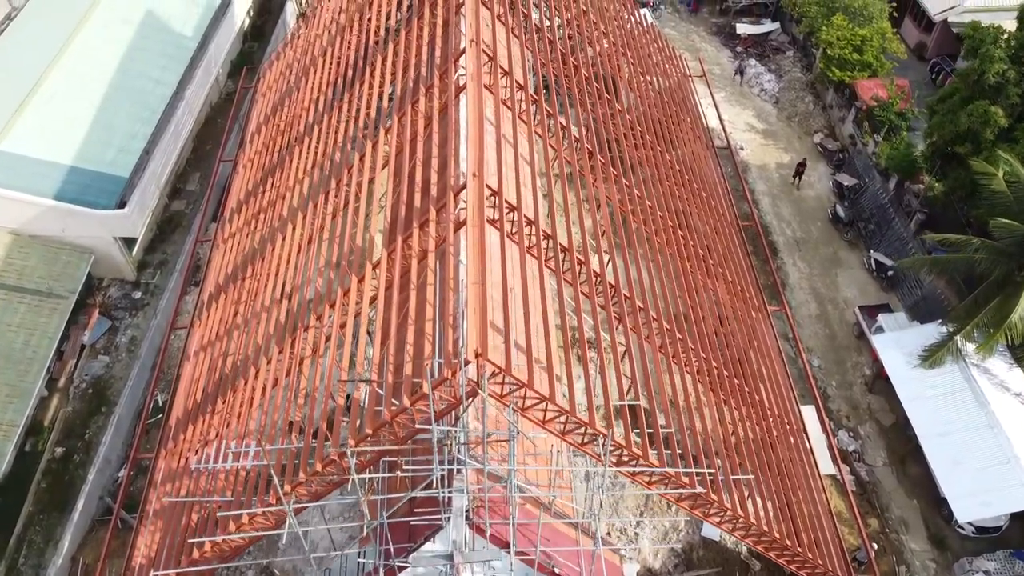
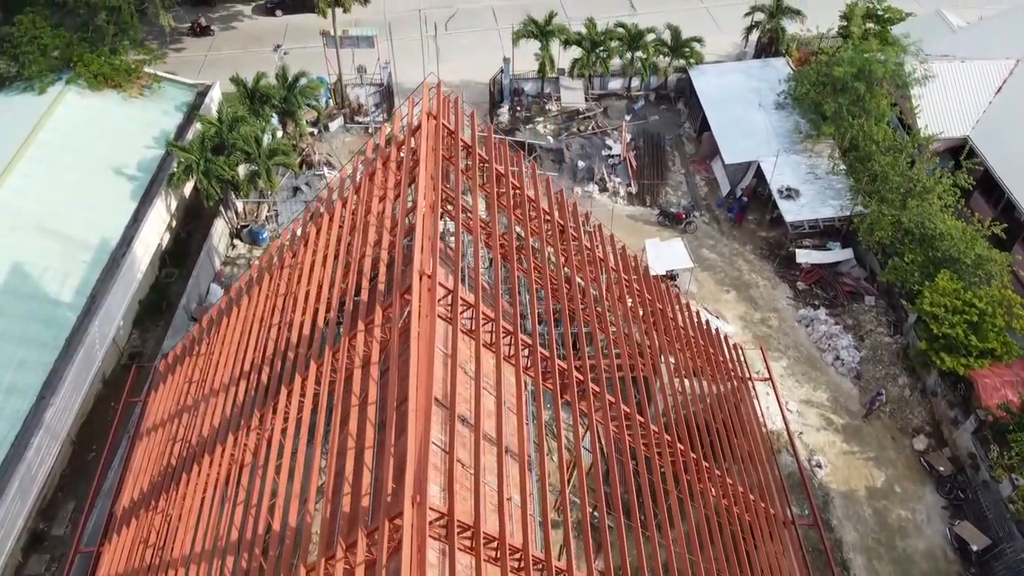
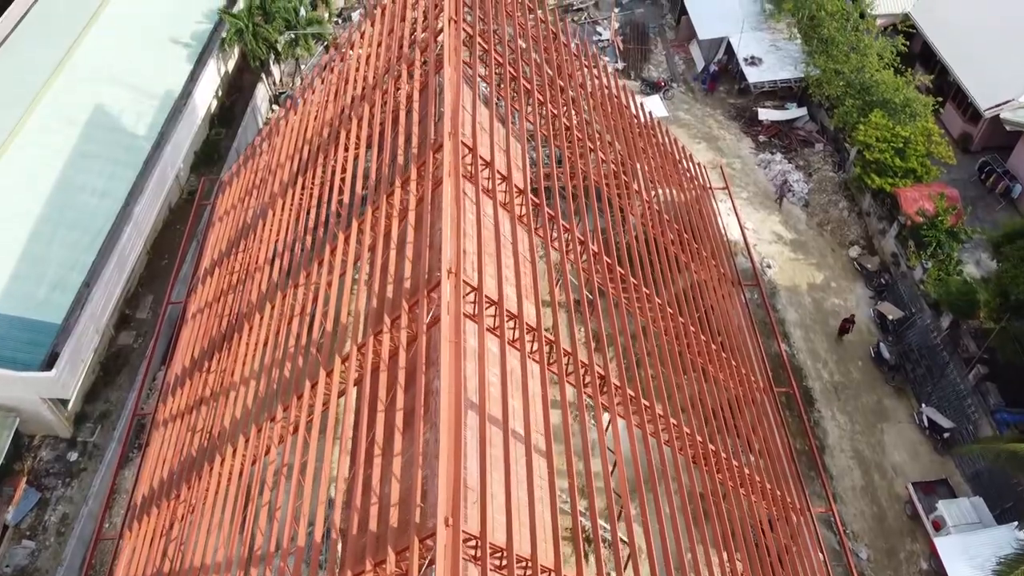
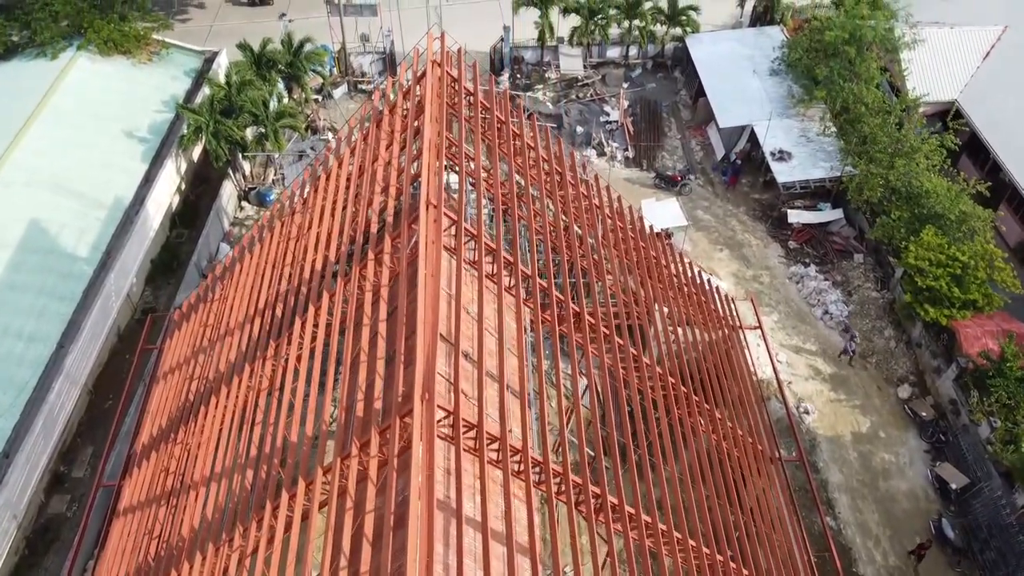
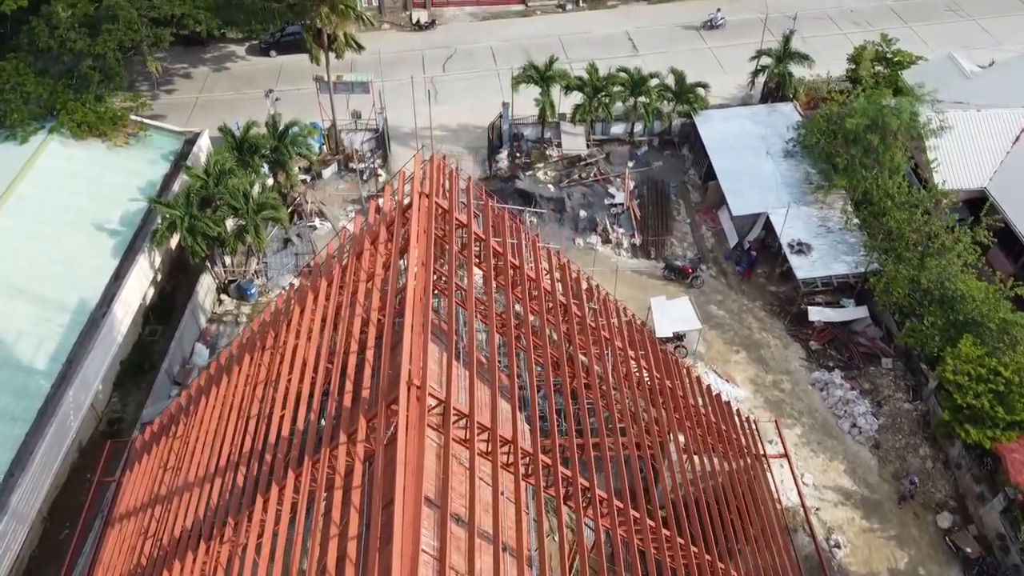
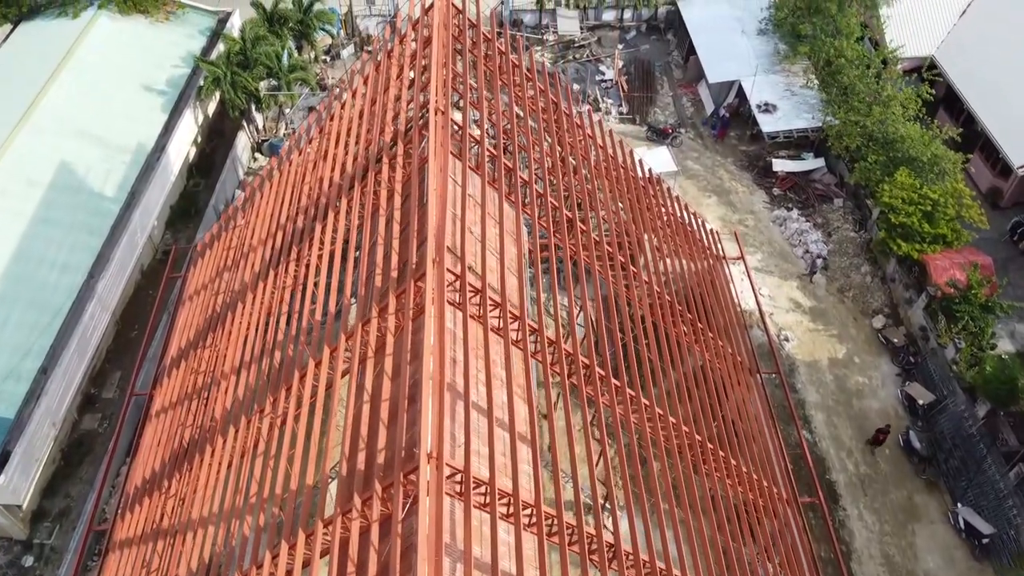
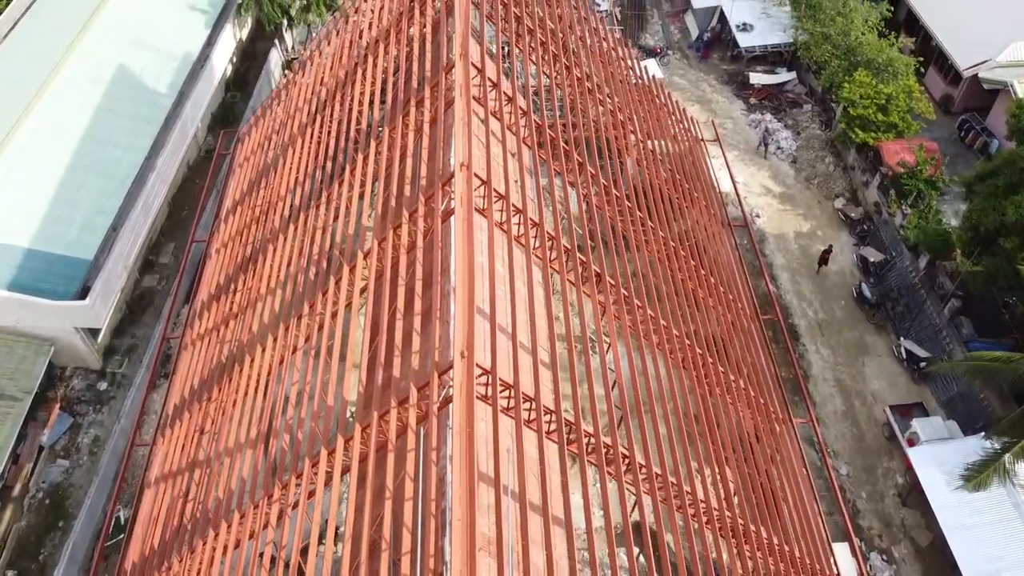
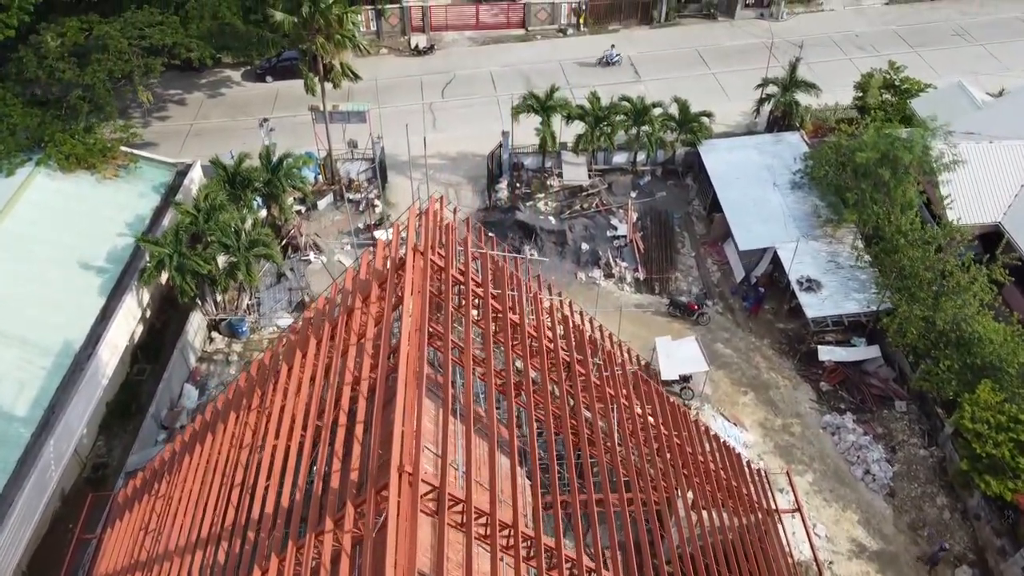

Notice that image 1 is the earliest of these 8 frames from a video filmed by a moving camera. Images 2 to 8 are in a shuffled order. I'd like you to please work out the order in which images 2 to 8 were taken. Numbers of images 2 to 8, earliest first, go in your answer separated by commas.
7, 3, 6, 4, 2, 5, 8
